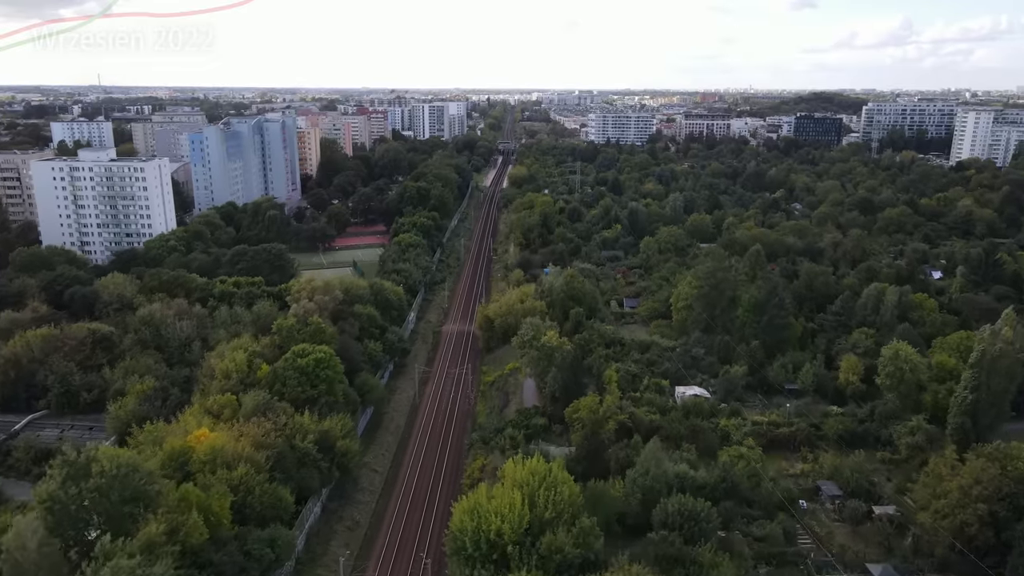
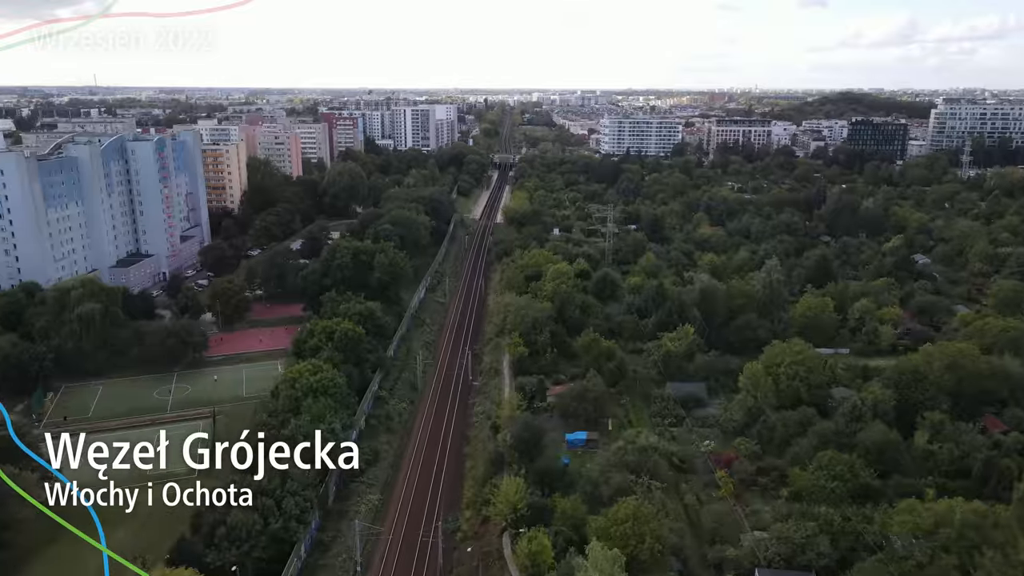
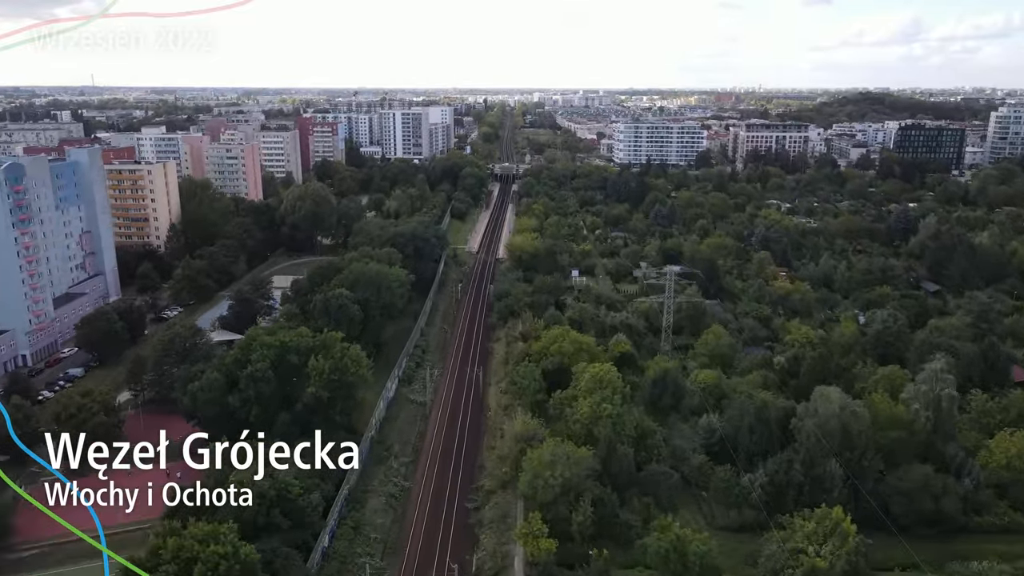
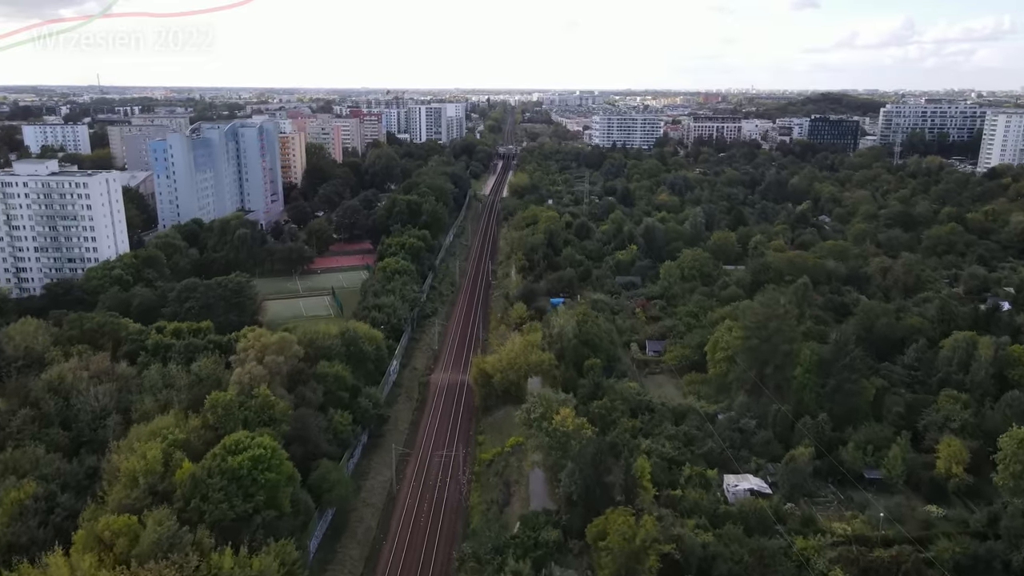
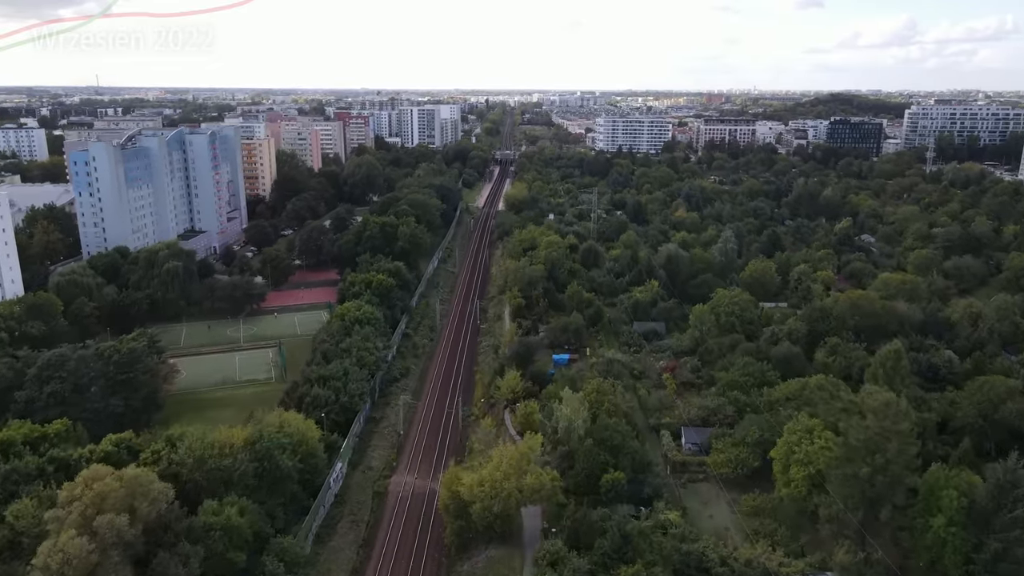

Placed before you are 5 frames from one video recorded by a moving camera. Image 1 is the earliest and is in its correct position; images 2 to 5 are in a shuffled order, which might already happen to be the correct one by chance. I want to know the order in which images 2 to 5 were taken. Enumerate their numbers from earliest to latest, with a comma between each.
4, 5, 2, 3
